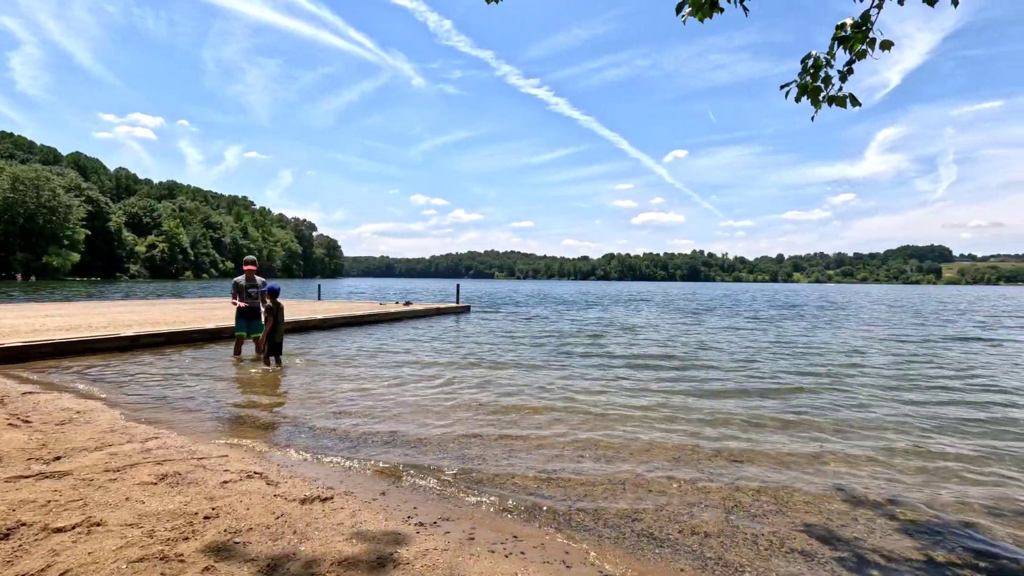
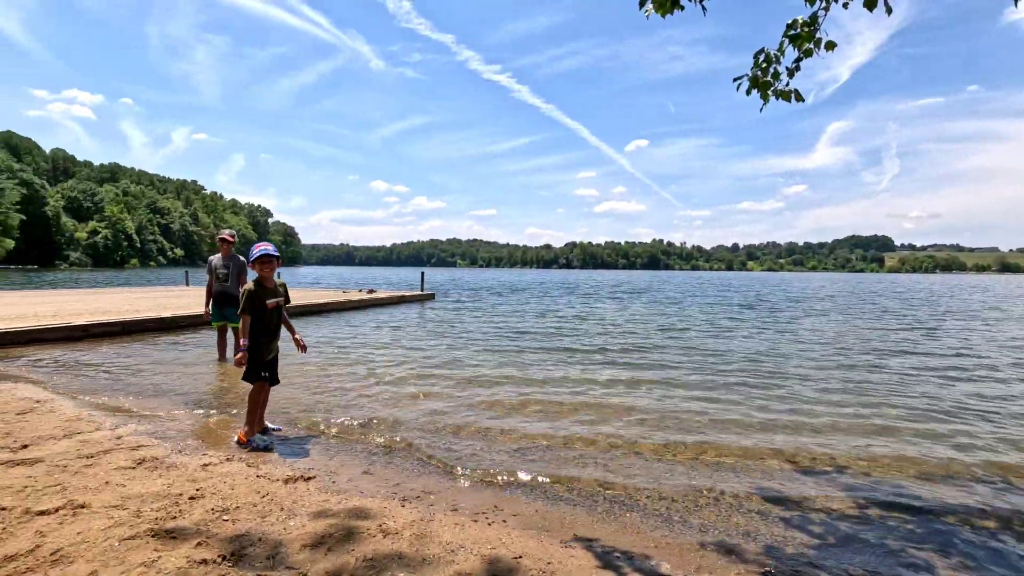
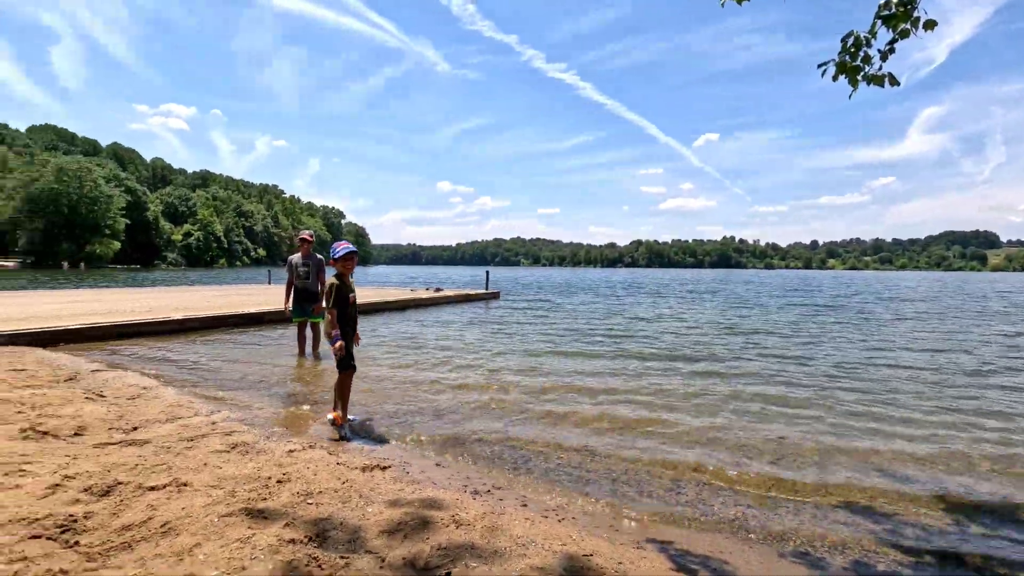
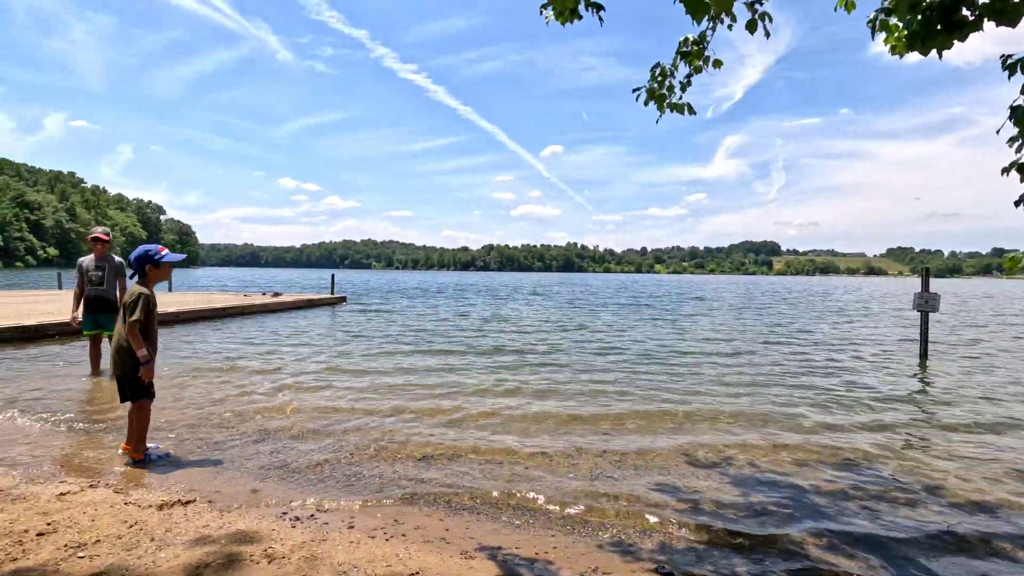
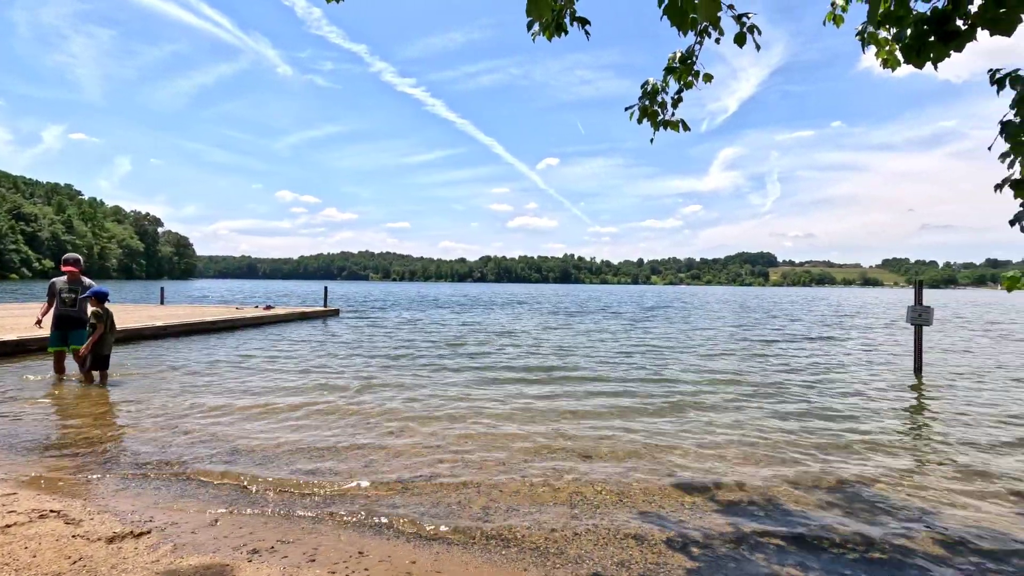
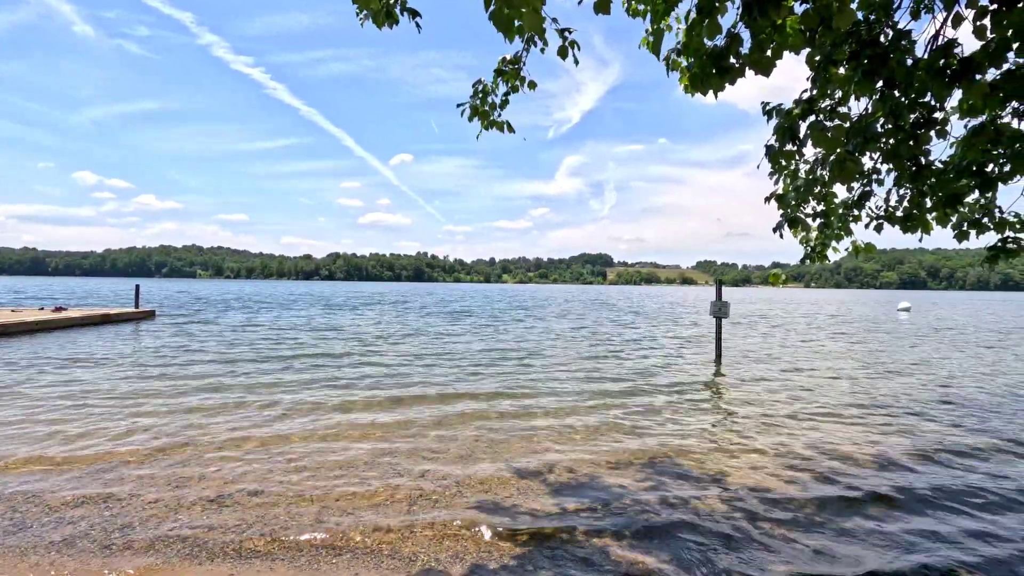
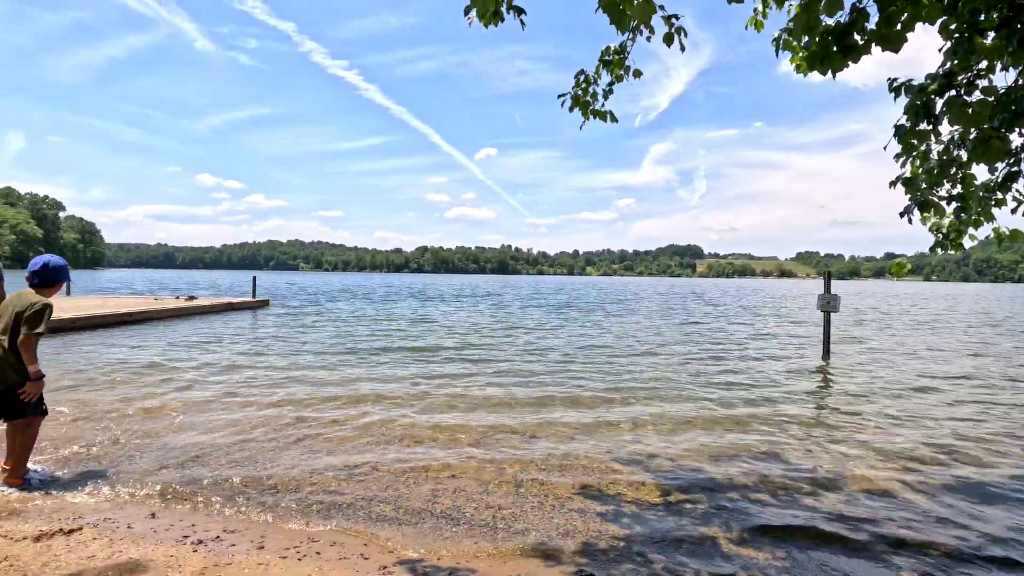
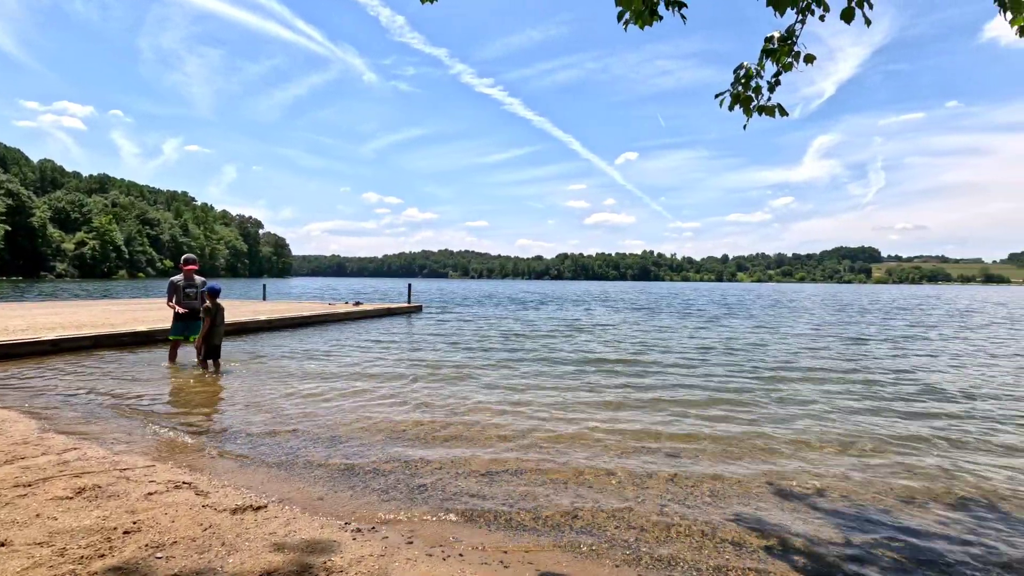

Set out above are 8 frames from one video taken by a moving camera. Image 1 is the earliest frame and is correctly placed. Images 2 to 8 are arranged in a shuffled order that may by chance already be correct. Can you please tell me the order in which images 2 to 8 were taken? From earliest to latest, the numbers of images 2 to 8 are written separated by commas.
8, 5, 6, 7, 4, 2, 3
